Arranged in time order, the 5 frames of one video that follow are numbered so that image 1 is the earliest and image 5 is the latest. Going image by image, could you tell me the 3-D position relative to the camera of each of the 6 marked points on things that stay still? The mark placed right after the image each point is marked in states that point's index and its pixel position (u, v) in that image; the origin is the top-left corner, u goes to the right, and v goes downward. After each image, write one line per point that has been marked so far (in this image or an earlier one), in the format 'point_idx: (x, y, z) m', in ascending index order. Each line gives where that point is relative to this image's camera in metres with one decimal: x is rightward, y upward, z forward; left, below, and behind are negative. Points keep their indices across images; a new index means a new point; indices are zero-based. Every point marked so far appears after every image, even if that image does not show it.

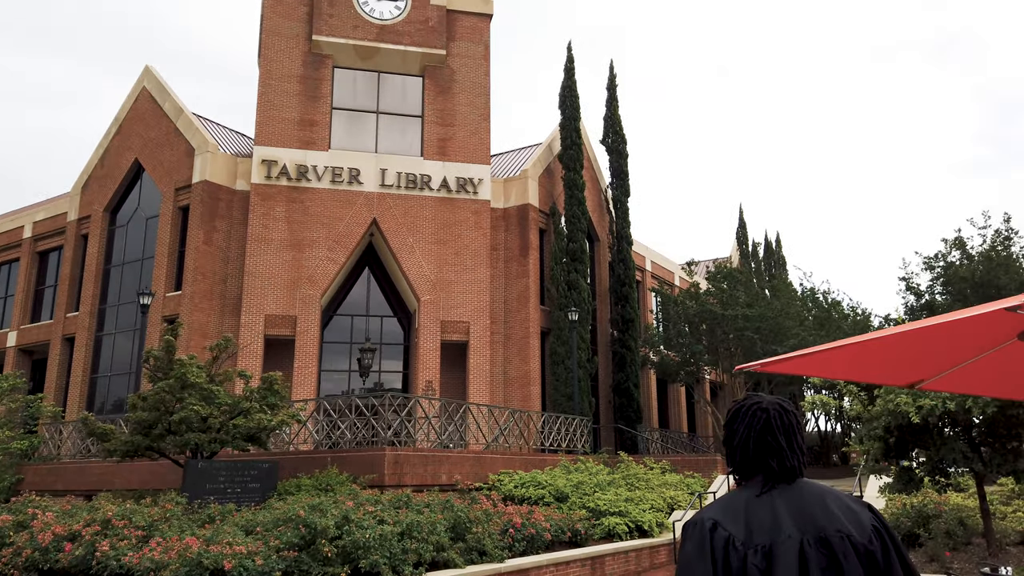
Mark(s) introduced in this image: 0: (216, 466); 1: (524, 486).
0: (-5.1, -3.0, +13.0) m
1: (+0.3, -4.4, +16.7) m
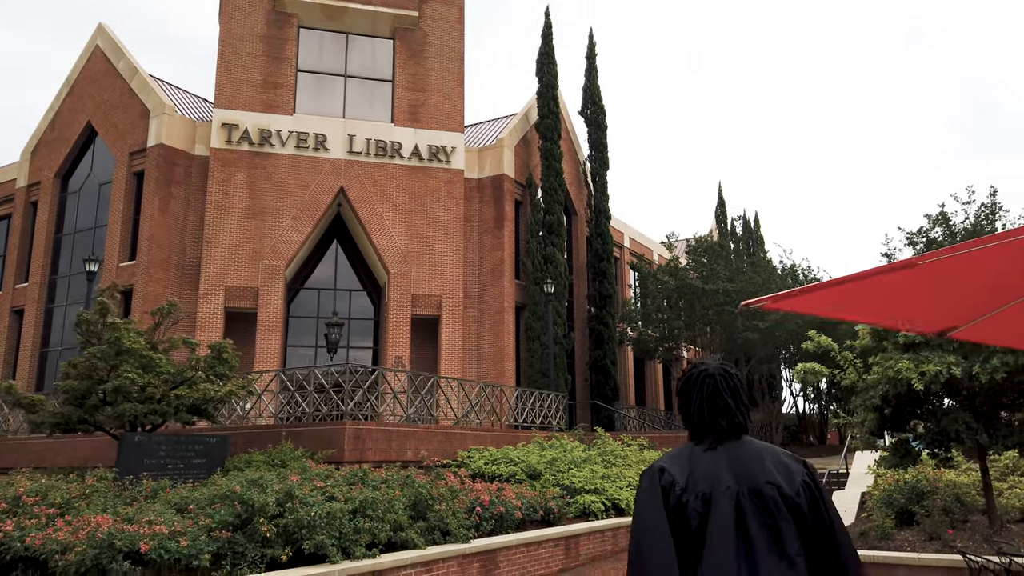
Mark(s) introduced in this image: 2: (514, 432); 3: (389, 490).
0: (-5.6, -2.4, +11.8) m
1: (-0.4, -3.7, +15.8) m
2: (0.0, -3.5, +18.5) m
3: (-1.7, -2.7, +10.1) m
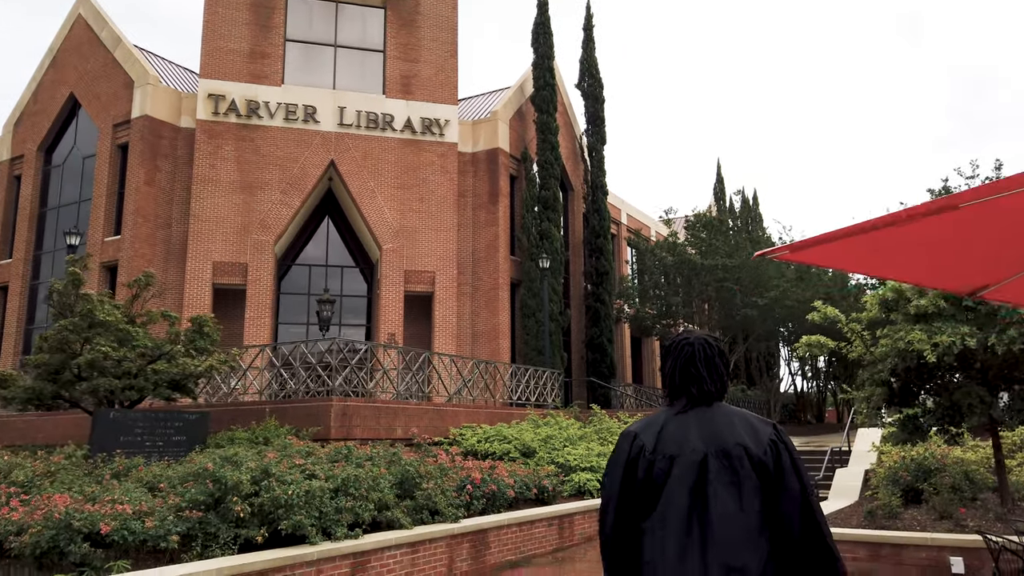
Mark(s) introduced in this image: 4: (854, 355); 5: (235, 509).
0: (-5.7, -1.9, +11.3) m
1: (-0.5, -3.1, +15.3) m
2: (-0.1, -2.9, +18.0) m
3: (-1.8, -2.3, +9.6) m
4: (+4.9, -1.0, +11.0) m
5: (-2.7, -2.2, +7.4) m
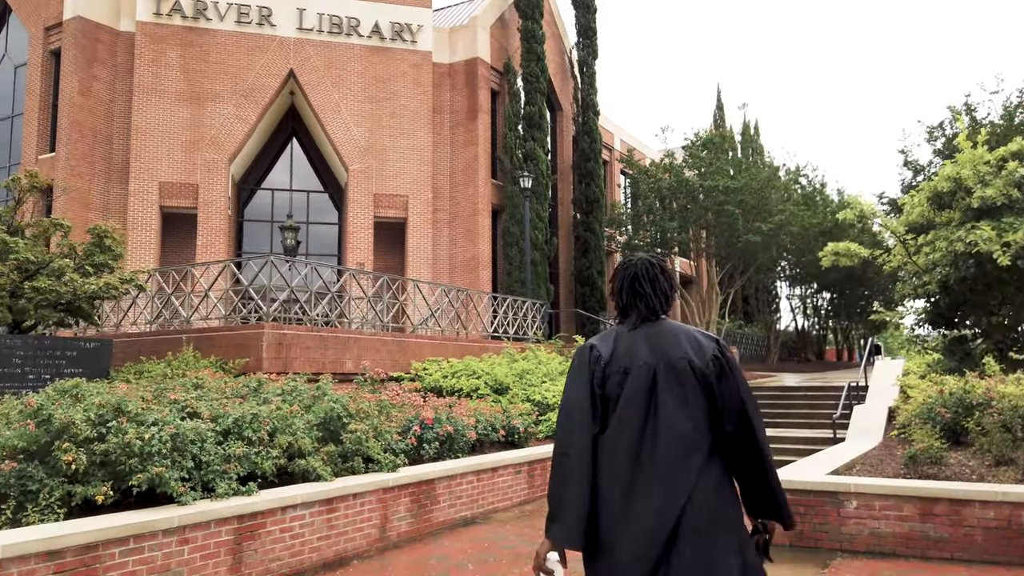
0: (-6.2, -0.7, +9.3) m
1: (-1.0, -1.6, +13.4) m
2: (-0.6, -1.1, +16.1) m
3: (-2.2, -1.2, +7.6) m
4: (+4.4, +0.2, +8.9) m
5: (-3.2, -1.2, +5.3) m
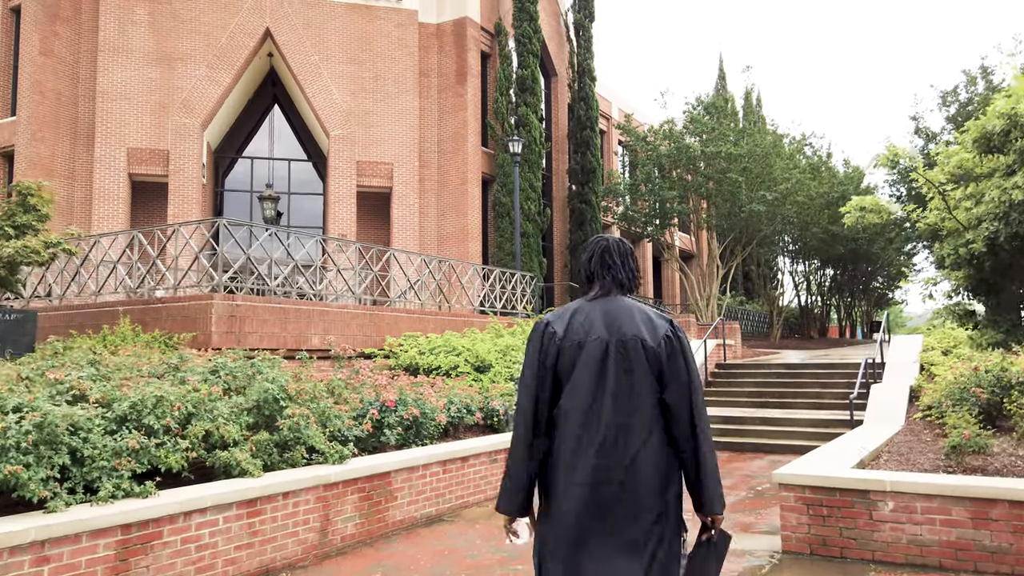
0: (-6.5, -0.3, +8.1) m
1: (-1.3, -1.0, +12.2) m
2: (-0.9, -0.6, +14.9) m
3: (-2.5, -0.8, +6.4) m
4: (+4.2, +0.6, +7.7) m
5: (-3.4, -0.9, +4.1) m
